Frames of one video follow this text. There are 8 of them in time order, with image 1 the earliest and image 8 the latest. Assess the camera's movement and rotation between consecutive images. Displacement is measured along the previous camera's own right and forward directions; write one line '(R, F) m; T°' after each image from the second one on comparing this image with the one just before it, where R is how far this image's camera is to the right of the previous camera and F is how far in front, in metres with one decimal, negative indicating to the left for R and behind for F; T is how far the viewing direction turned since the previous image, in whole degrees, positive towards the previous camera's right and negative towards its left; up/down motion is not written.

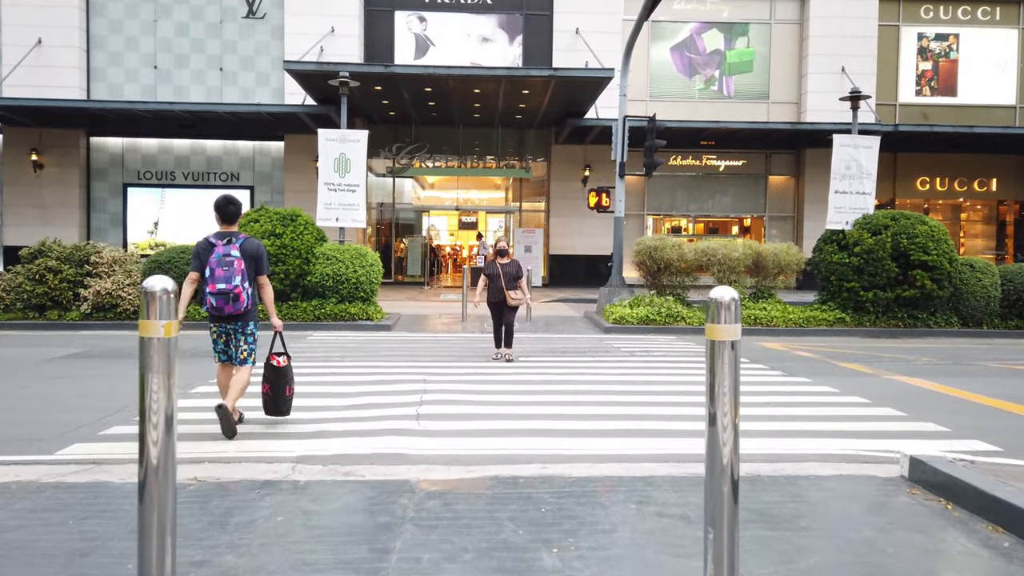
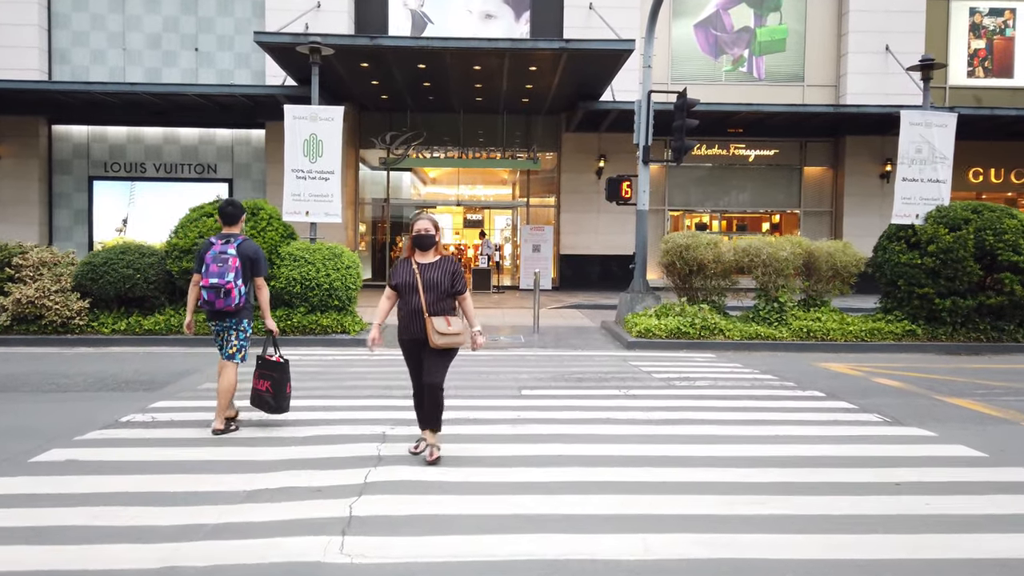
(+0.1, +2.6) m; -1°
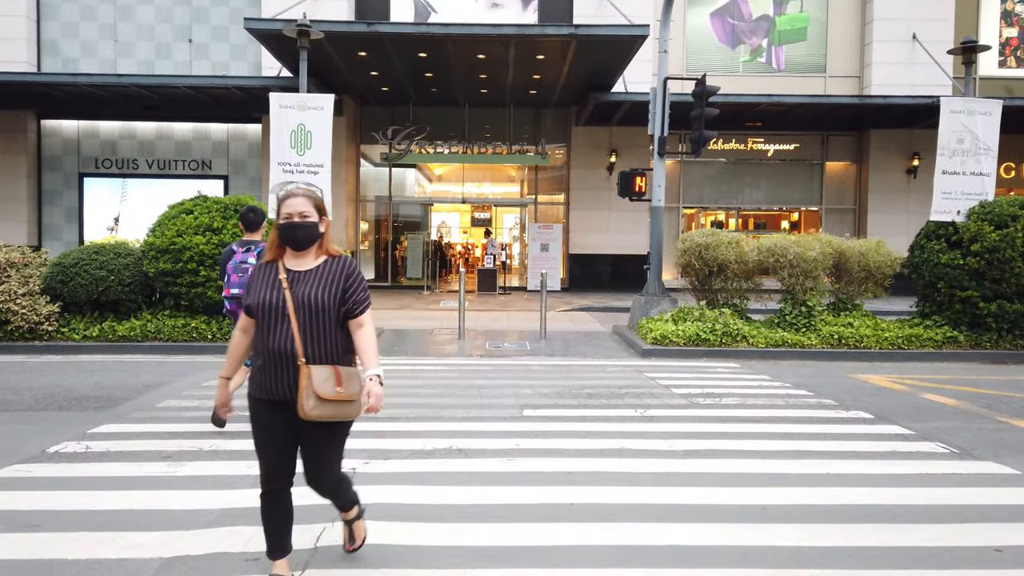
(+0.1, +1.0) m; -1°
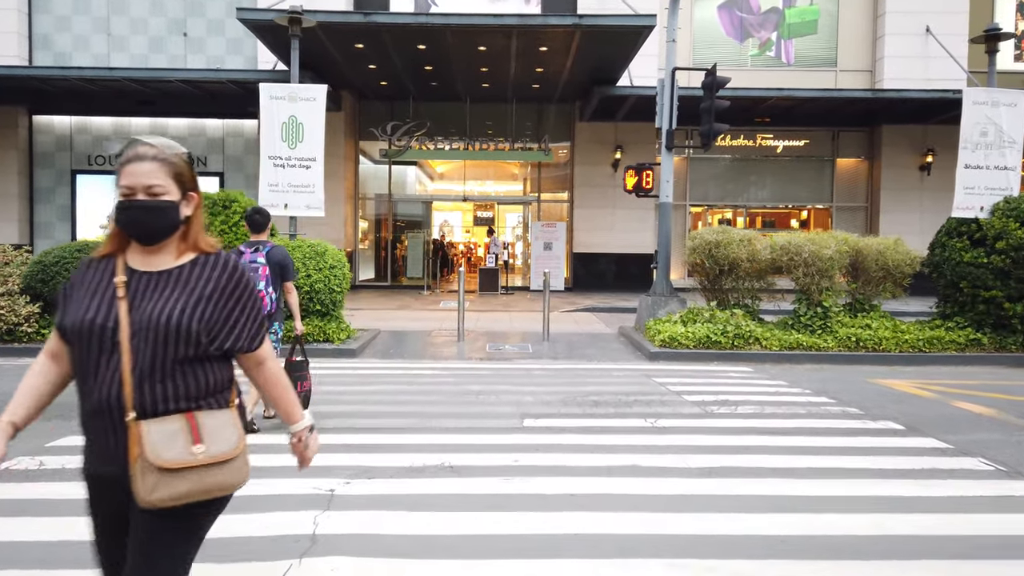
(0.0, +0.6) m; 0°
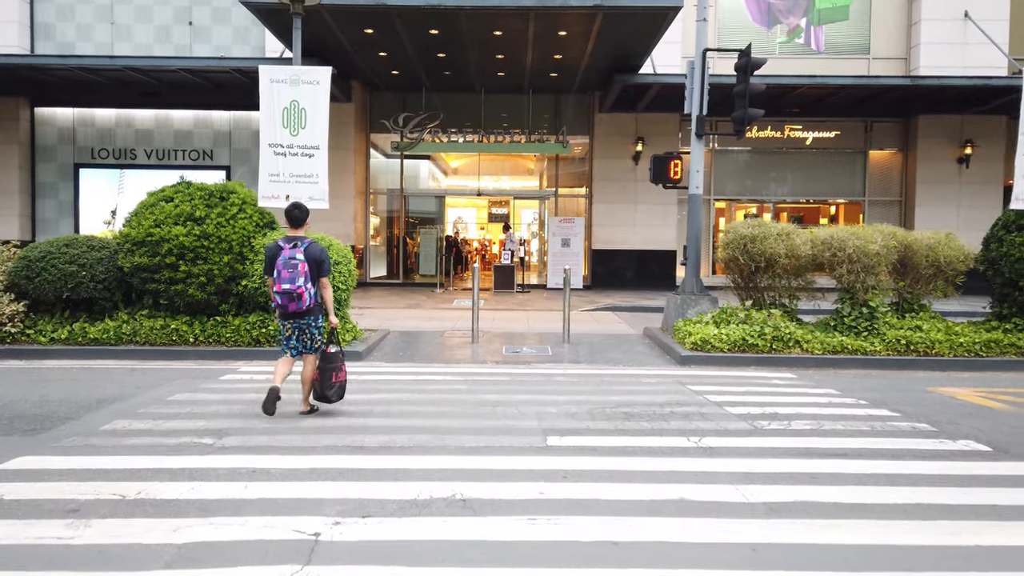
(-0.1, +0.9) m; -1°
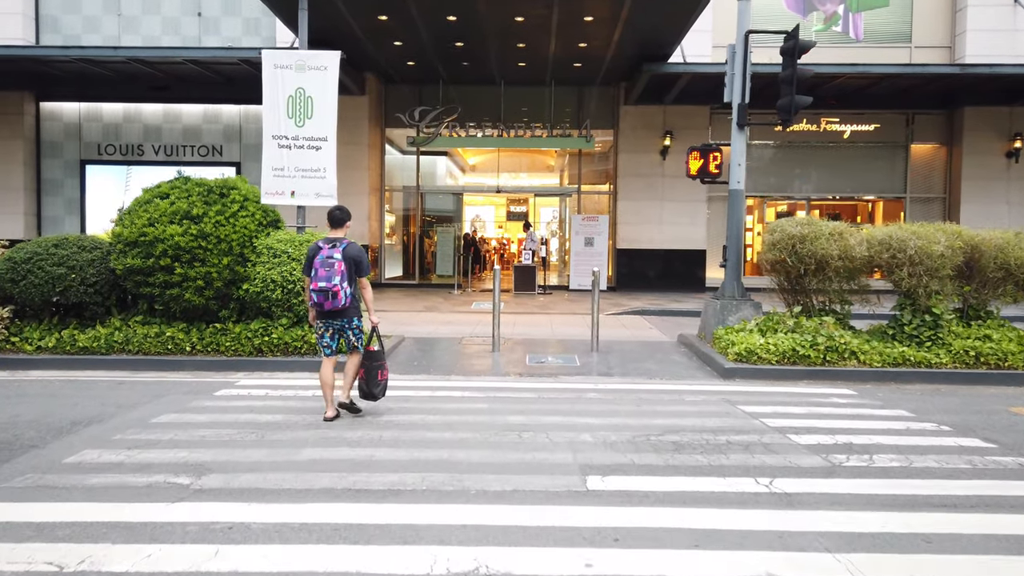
(-0.1, +0.9) m; -1°
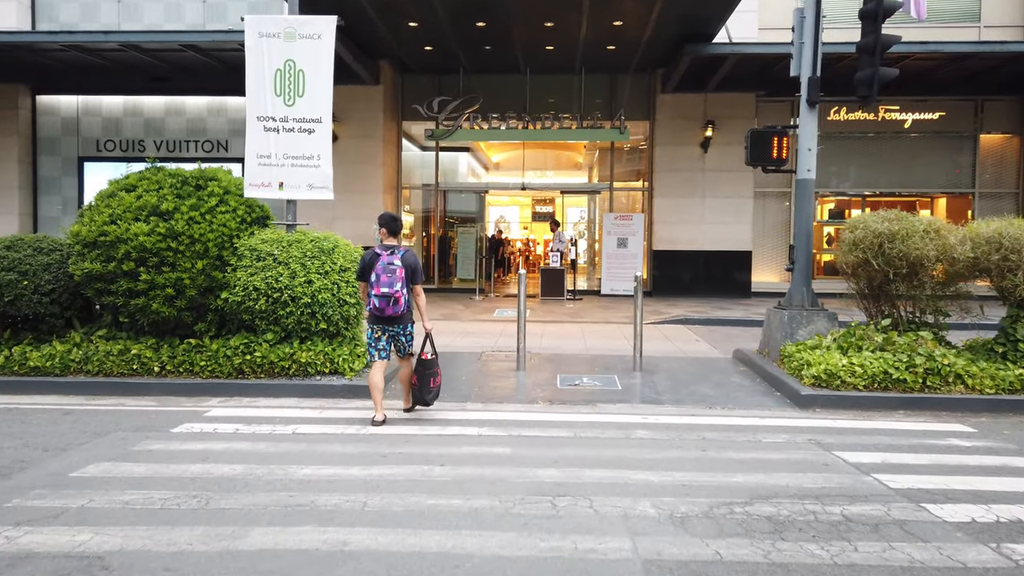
(0.0, +1.6) m; -2°
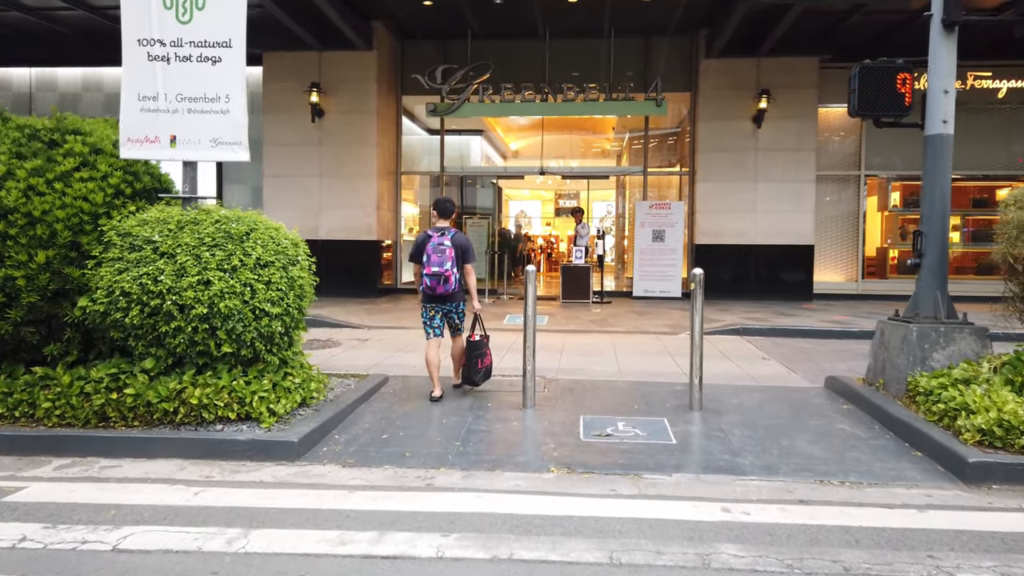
(+0.2, +2.8) m; -2°
